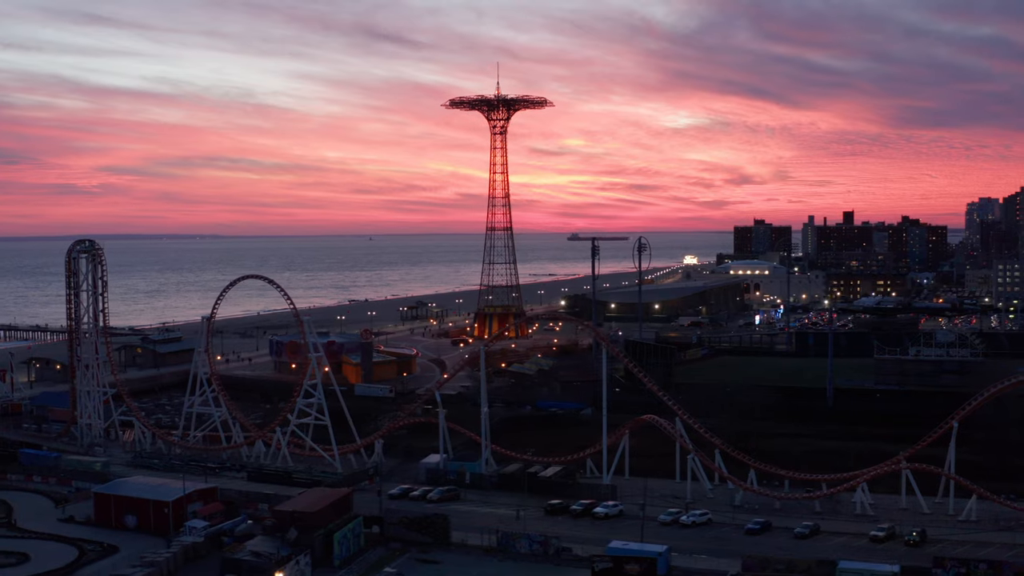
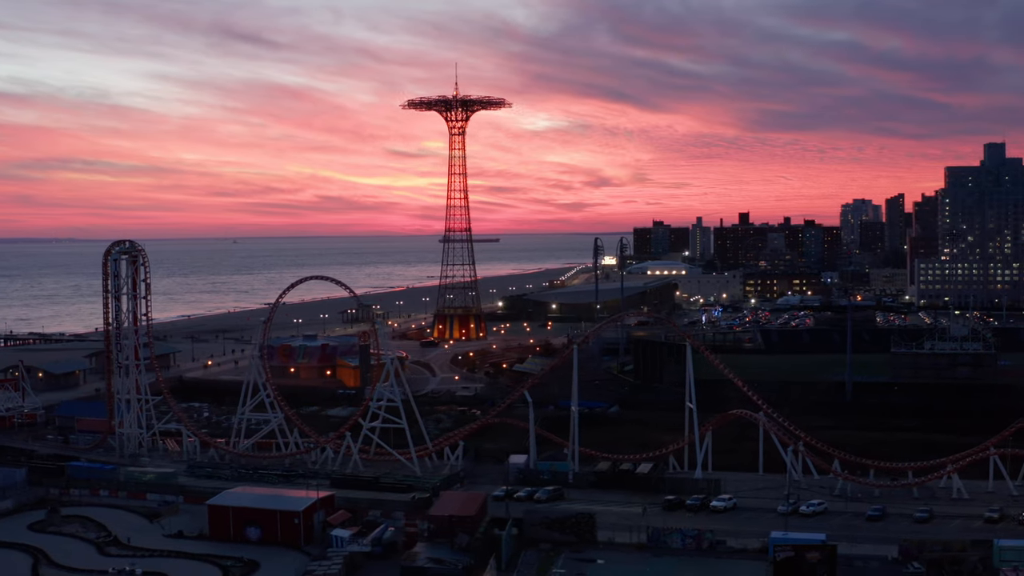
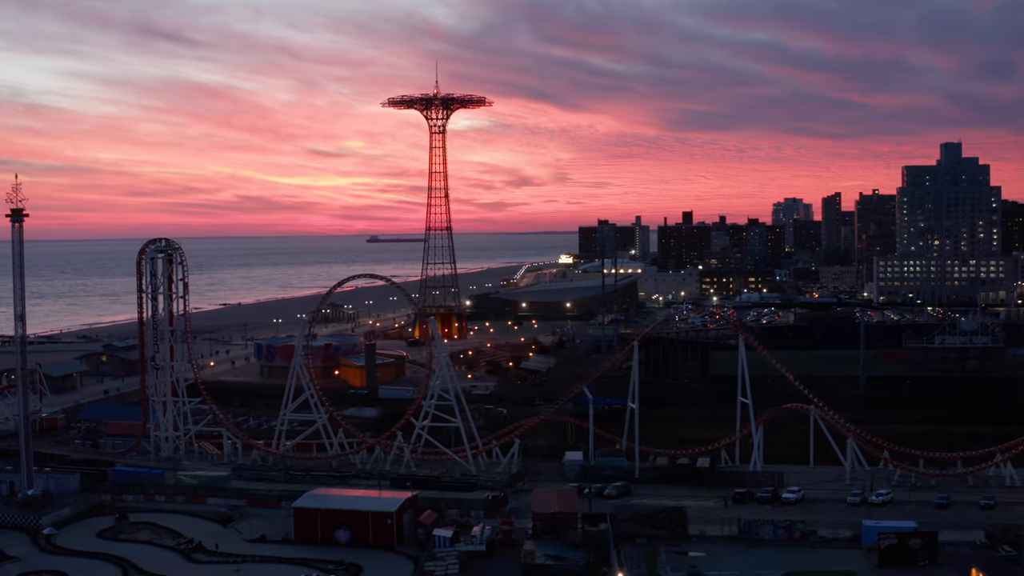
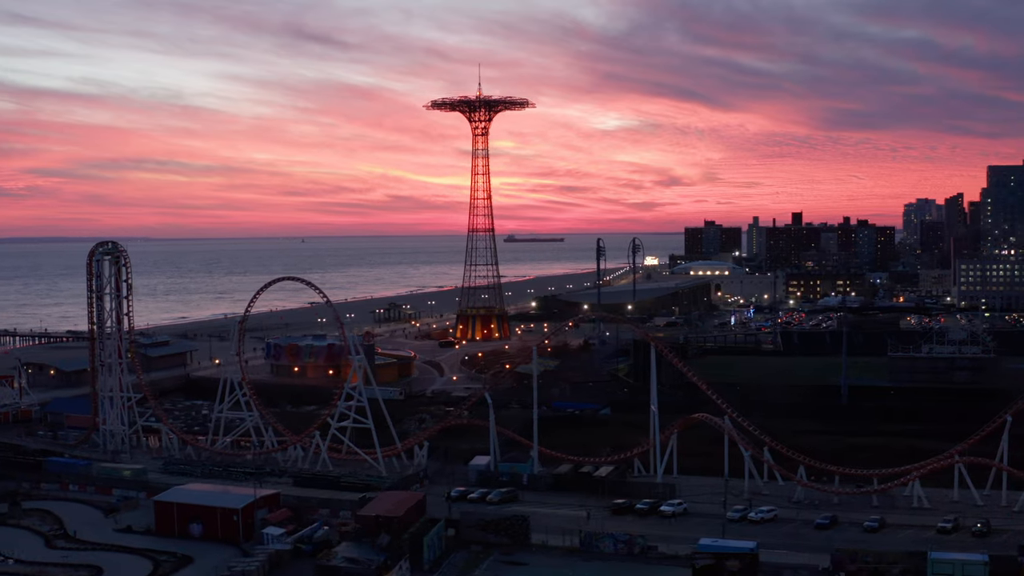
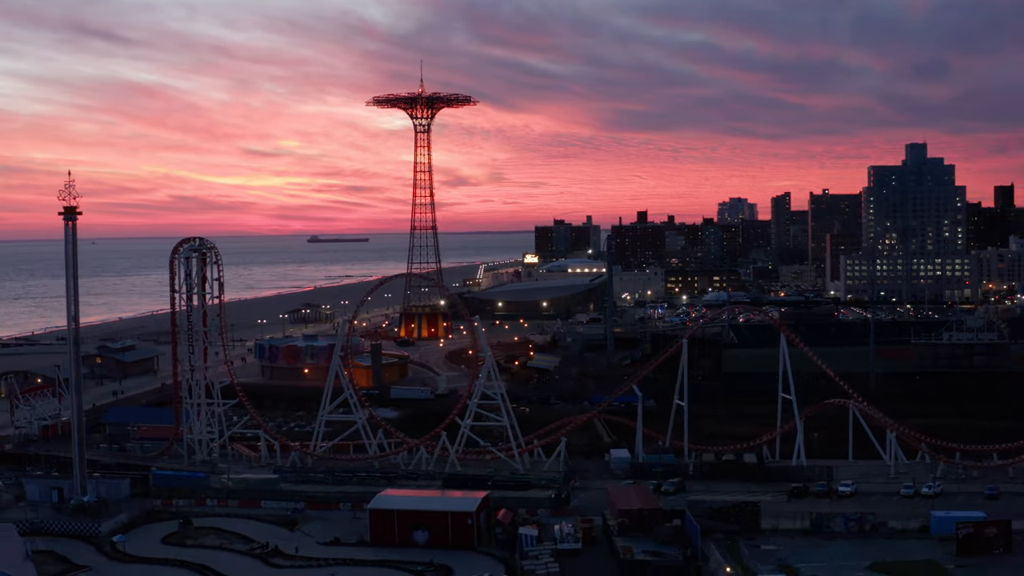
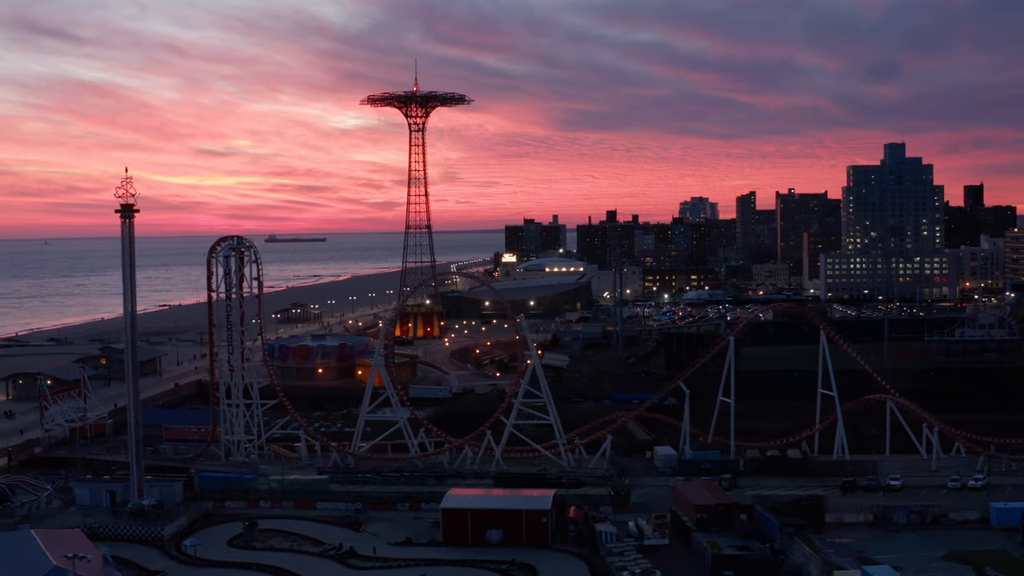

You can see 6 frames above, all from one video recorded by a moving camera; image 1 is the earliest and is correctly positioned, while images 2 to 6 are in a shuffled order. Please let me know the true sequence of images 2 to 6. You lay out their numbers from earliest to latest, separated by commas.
4, 2, 3, 5, 6
